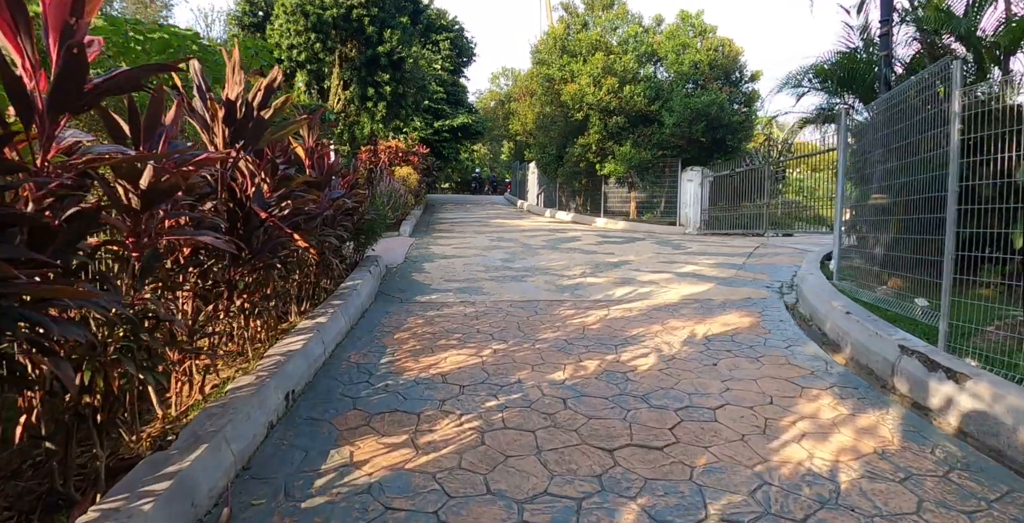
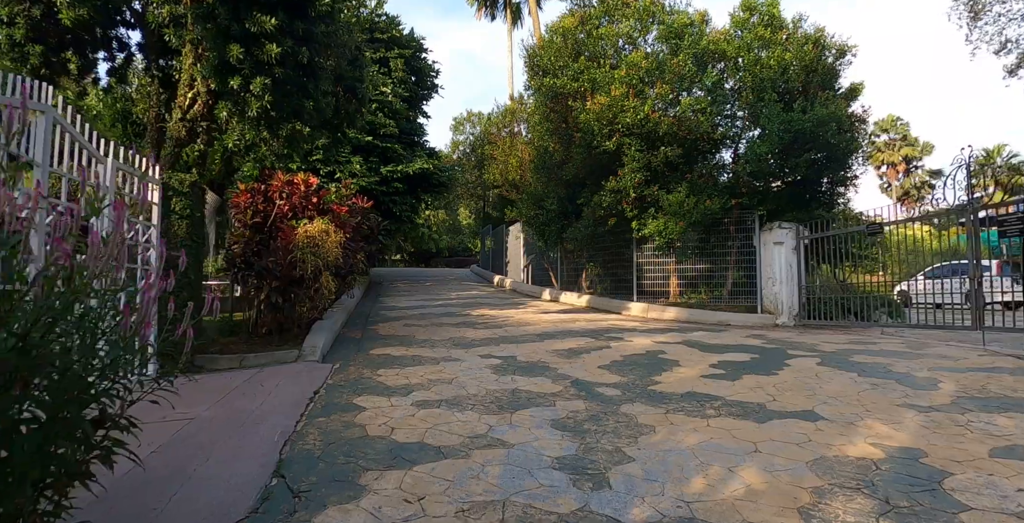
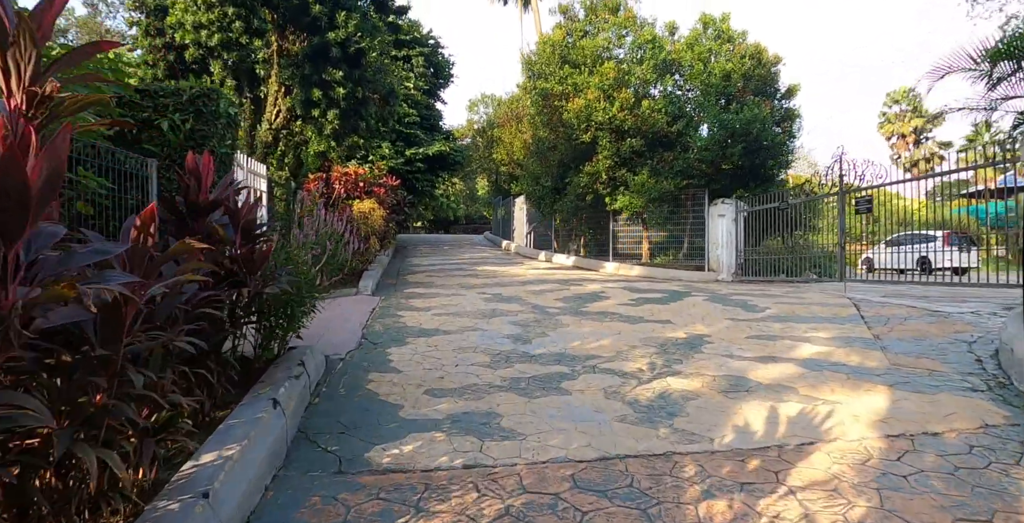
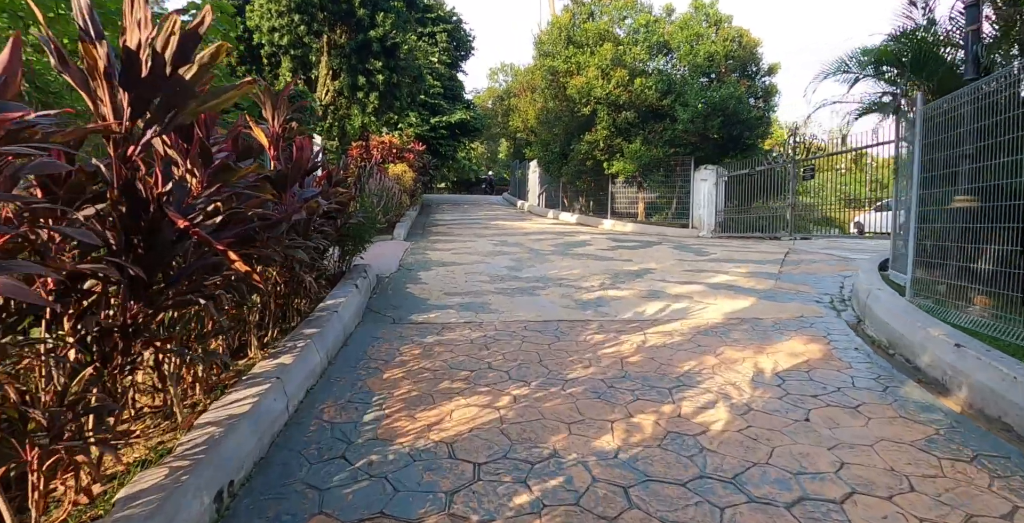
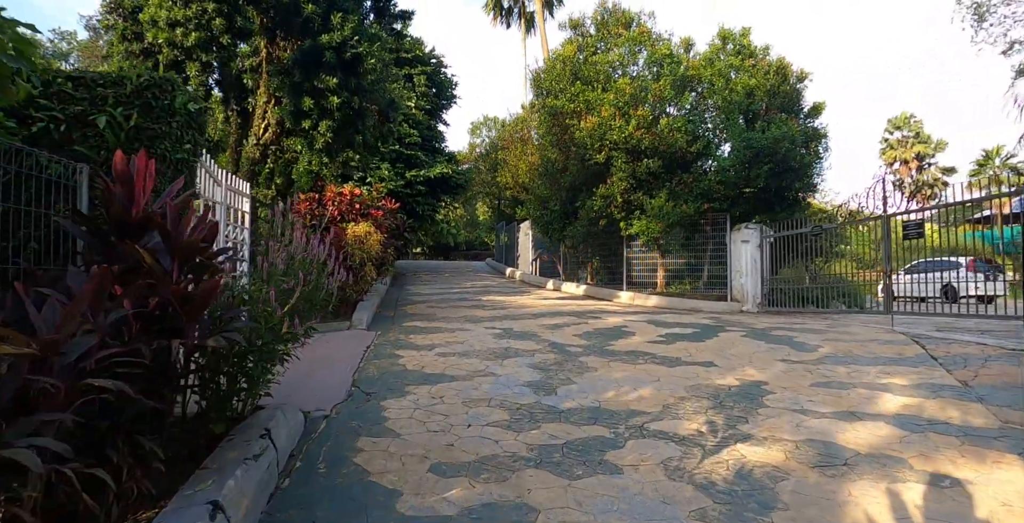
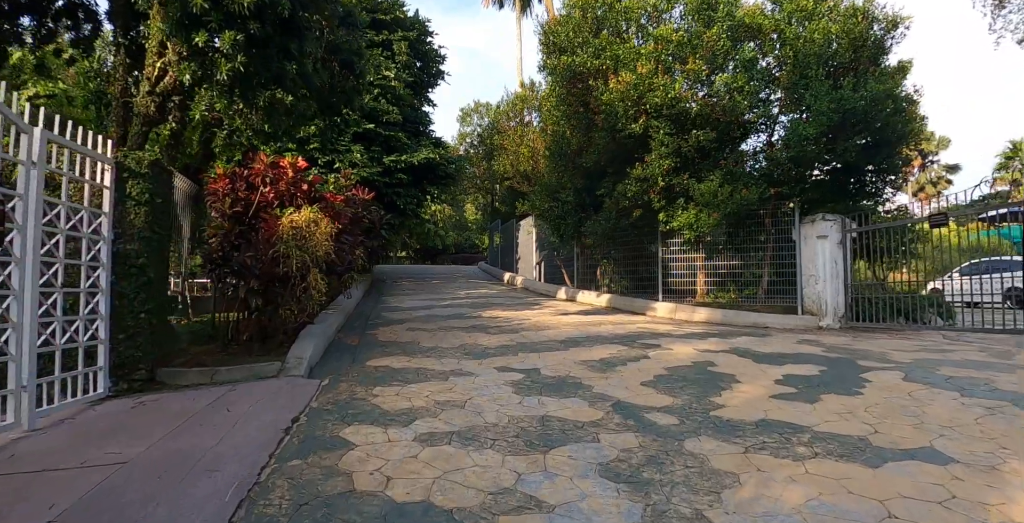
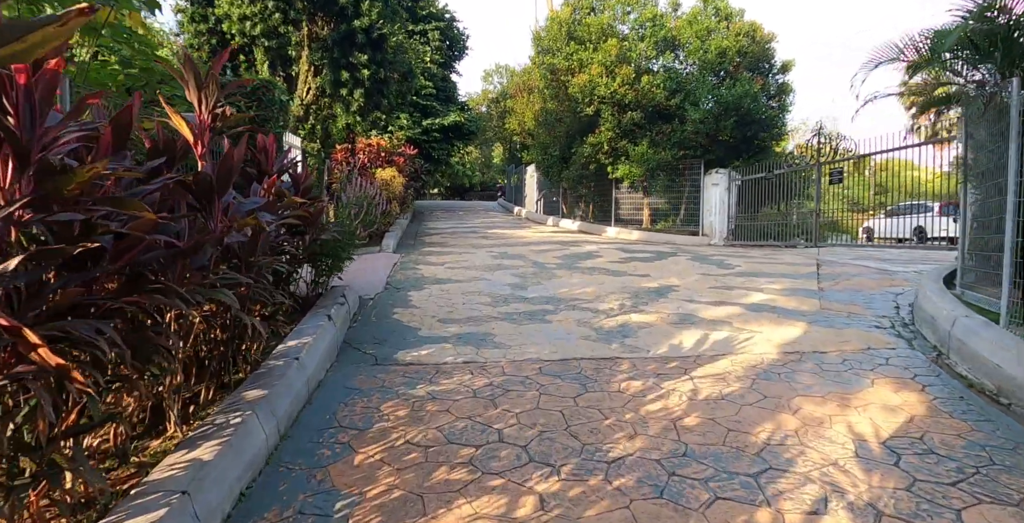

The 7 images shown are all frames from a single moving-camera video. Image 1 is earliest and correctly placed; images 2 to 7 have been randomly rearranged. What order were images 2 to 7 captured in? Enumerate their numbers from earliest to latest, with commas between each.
4, 7, 3, 5, 2, 6
